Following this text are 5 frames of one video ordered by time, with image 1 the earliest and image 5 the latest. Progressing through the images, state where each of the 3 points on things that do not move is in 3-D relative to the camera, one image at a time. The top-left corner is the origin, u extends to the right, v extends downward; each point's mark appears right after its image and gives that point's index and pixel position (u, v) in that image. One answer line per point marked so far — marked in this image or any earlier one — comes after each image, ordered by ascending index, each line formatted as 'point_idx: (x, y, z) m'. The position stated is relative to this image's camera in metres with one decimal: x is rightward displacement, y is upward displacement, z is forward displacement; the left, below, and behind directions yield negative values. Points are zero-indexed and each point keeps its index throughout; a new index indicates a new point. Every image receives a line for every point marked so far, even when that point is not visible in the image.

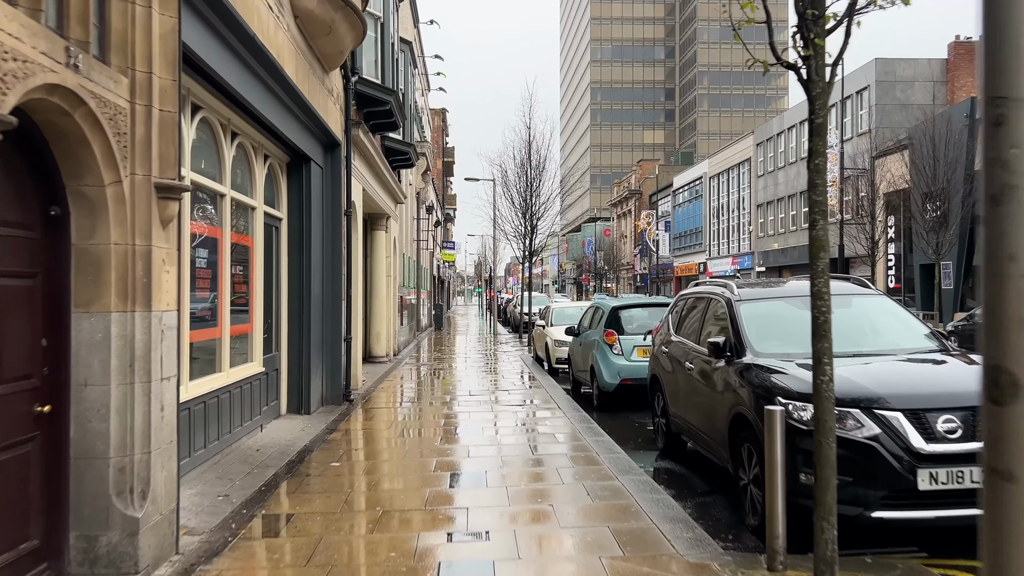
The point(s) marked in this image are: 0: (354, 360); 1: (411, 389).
0: (-2.1, -1.0, +10.6) m
1: (-1.5, -1.5, +11.8) m
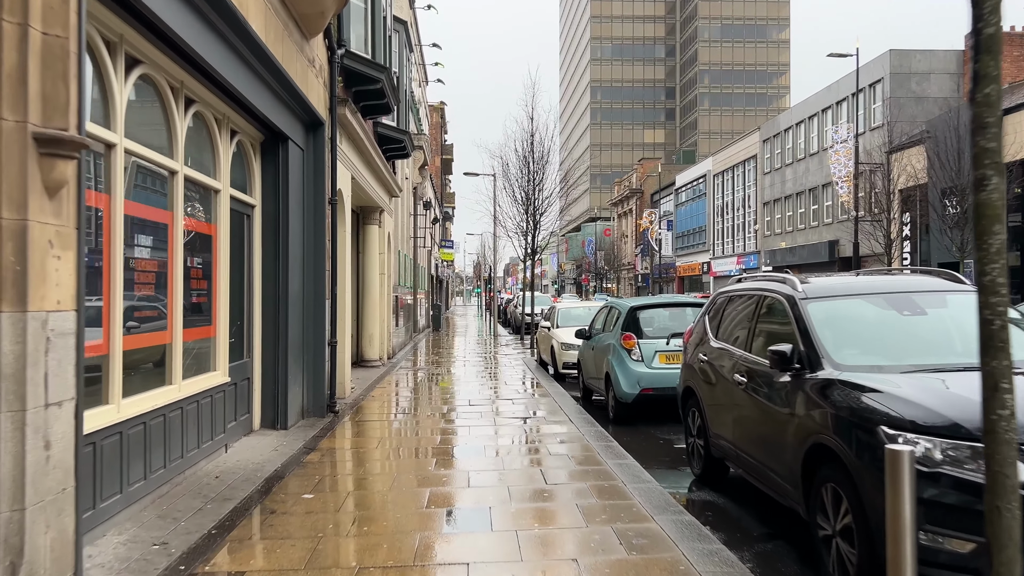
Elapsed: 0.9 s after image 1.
0: (-2.1, -1.0, +9.6) m
1: (-1.5, -1.5, +10.7) m
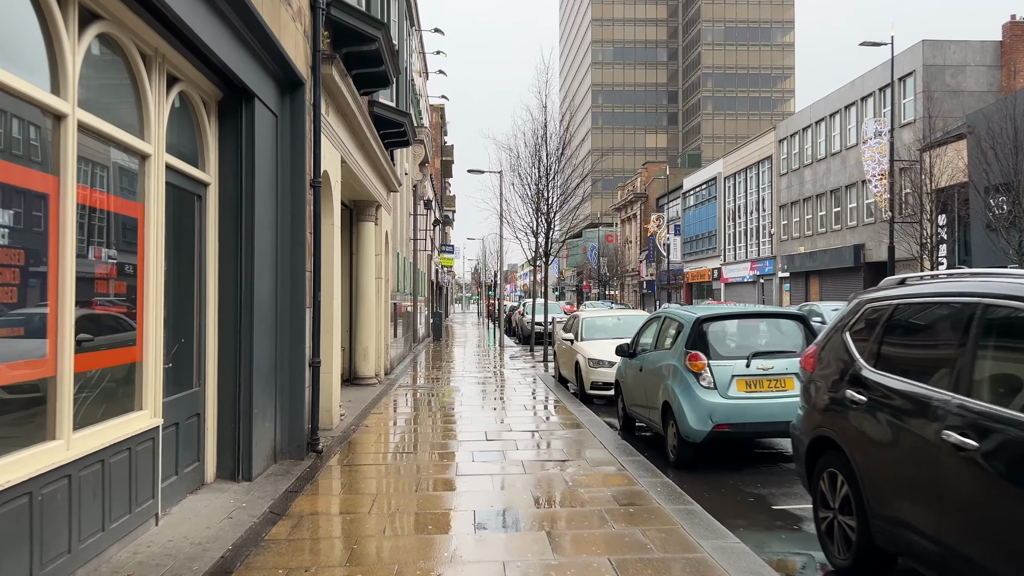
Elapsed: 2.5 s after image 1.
0: (-1.8, -1.0, +7.8) m
1: (-1.2, -1.5, +8.9) m
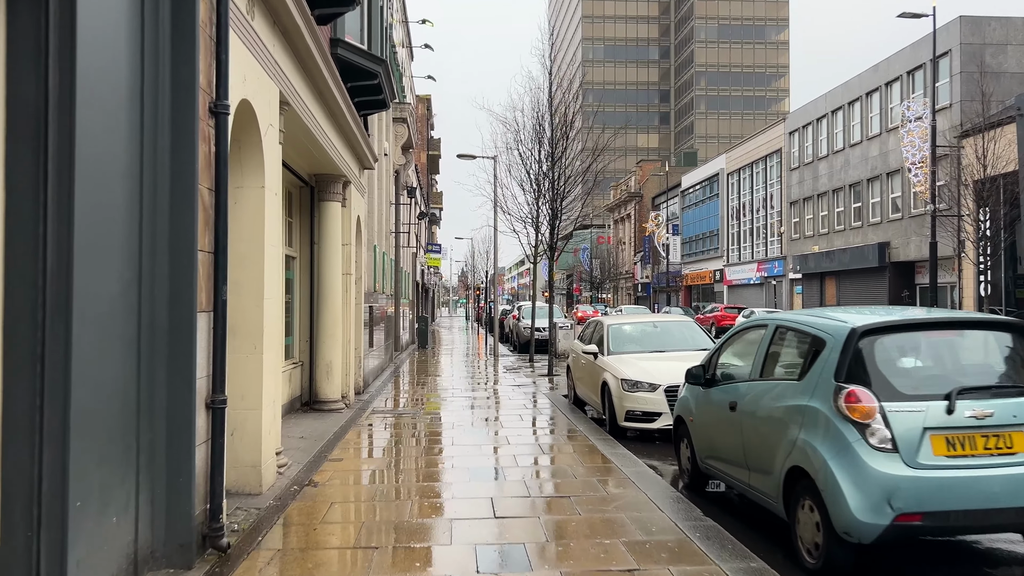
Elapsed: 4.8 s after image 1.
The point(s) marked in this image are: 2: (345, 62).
0: (-1.7, -1.0, +5.2) m
1: (-1.1, -1.5, +6.3) m
2: (-1.8, +2.5, +8.6) m
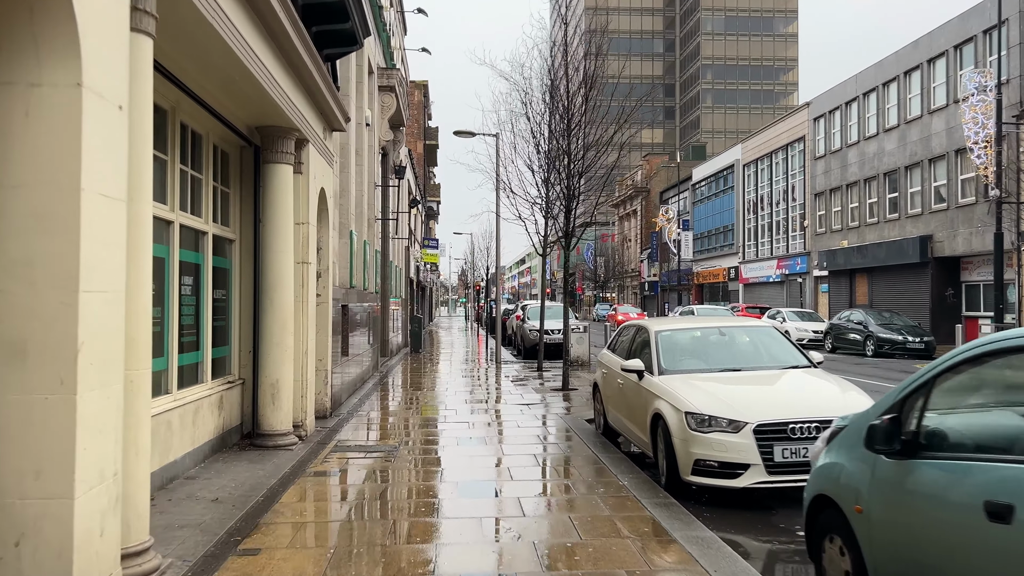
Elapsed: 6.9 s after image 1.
0: (-1.6, -0.9, +2.8) m
1: (-1.0, -1.4, +3.9) m
2: (-1.7, +2.5, +6.2) m
